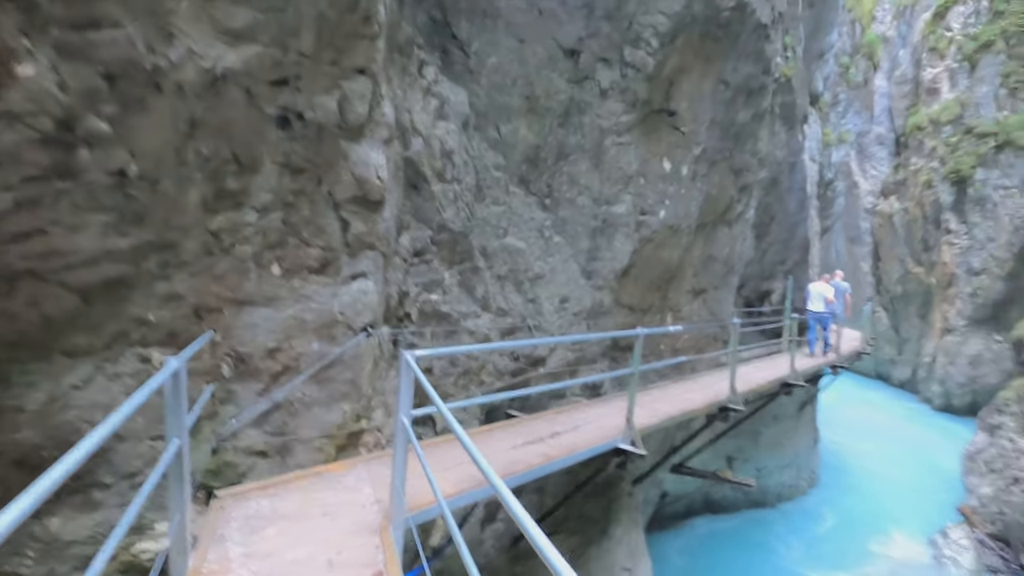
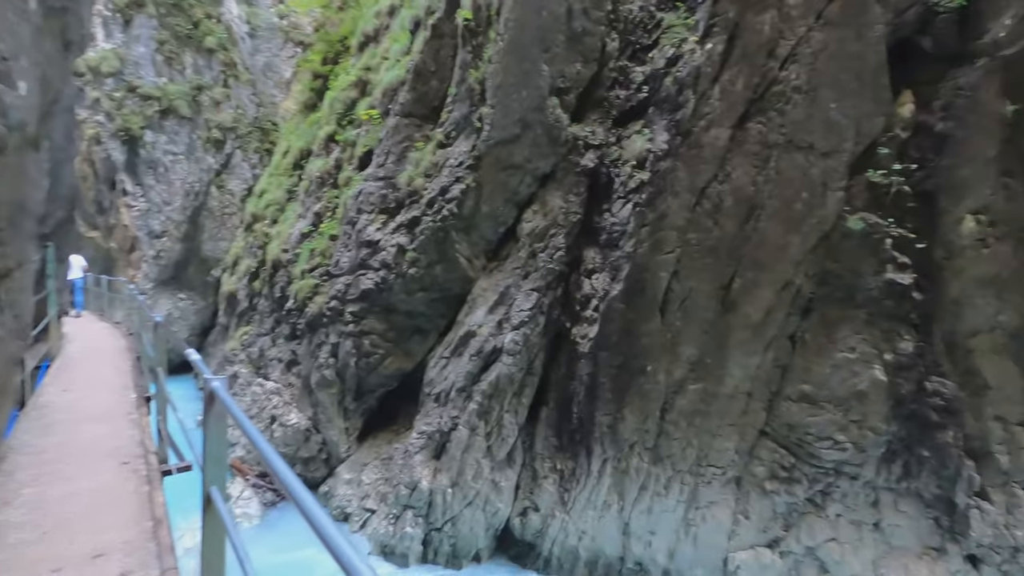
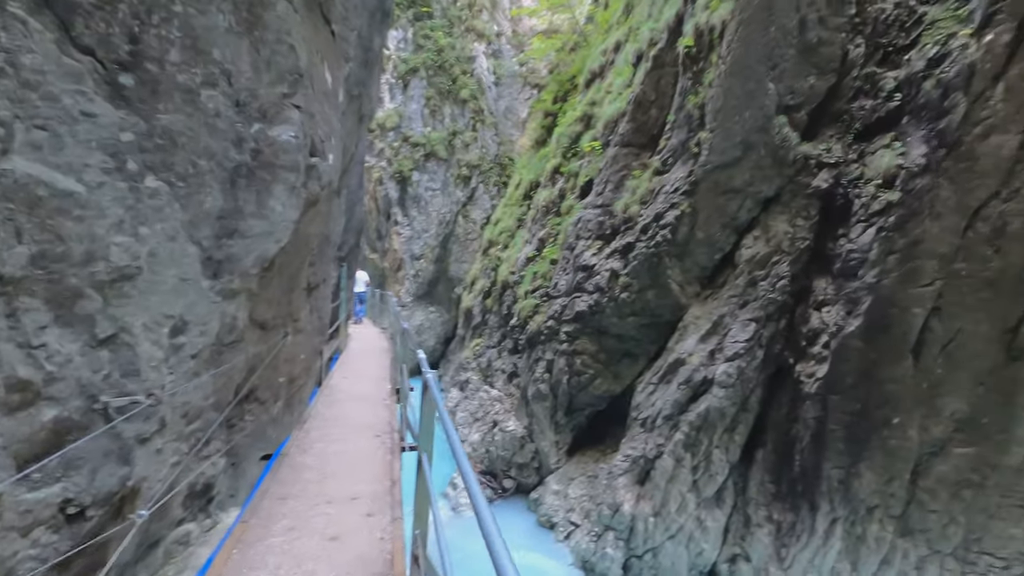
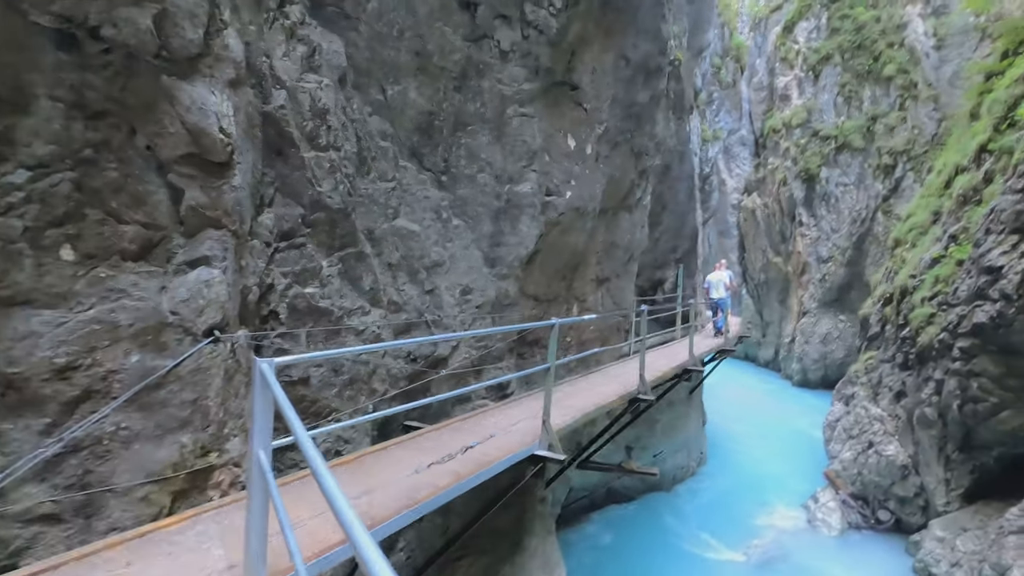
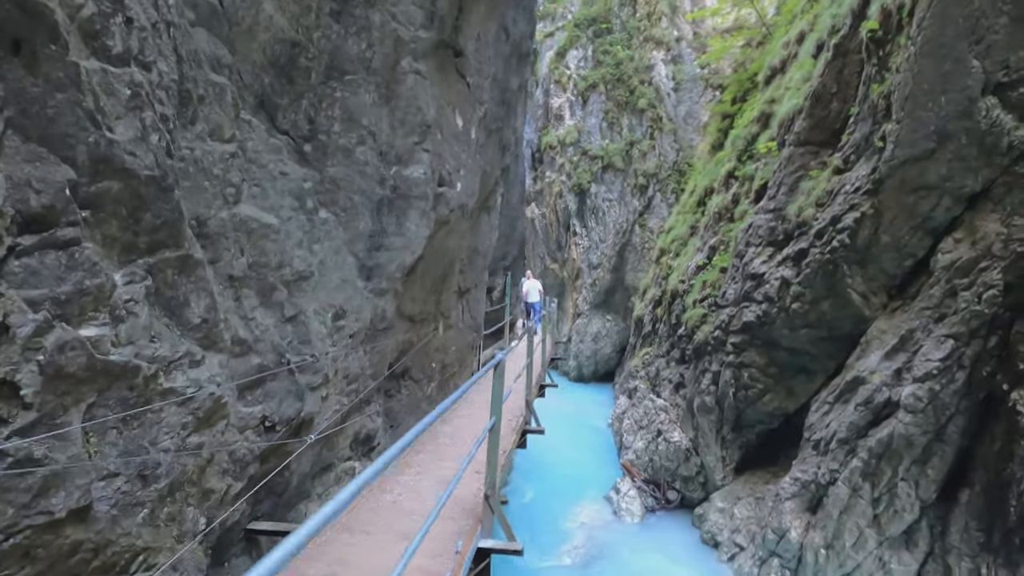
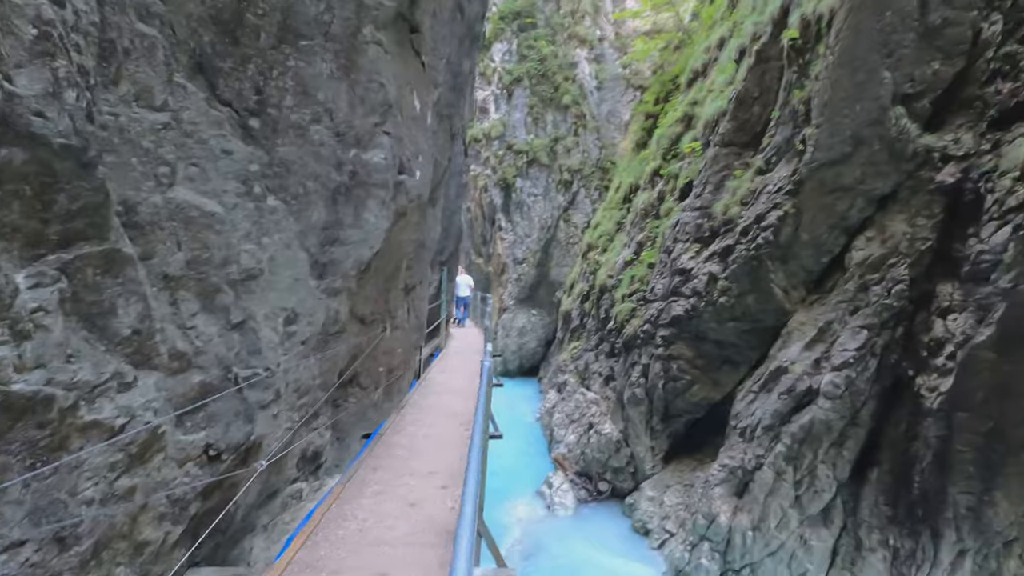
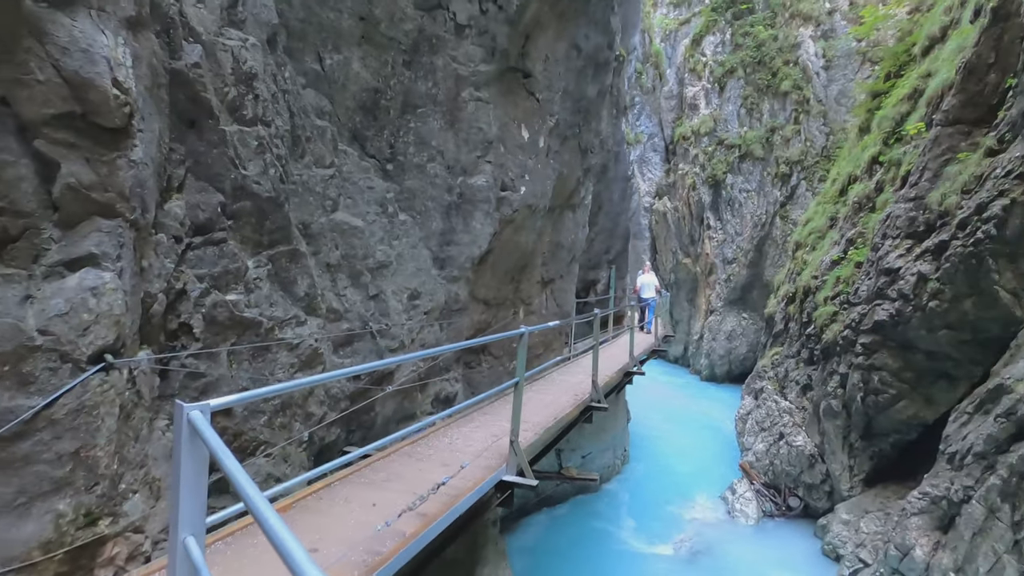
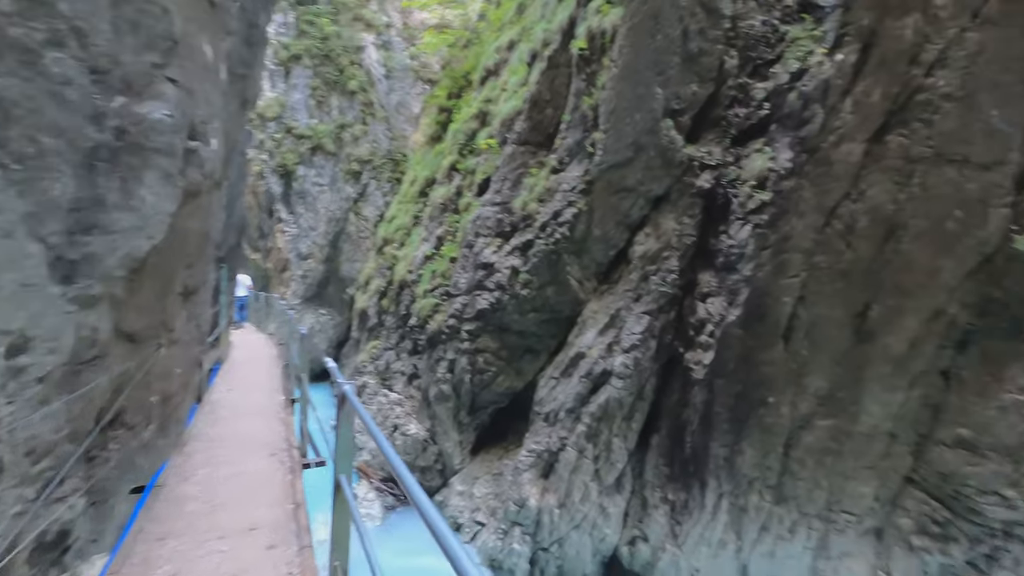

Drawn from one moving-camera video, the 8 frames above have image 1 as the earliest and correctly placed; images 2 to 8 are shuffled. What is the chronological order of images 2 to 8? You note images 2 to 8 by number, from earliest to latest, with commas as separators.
4, 7, 5, 6, 3, 8, 2
